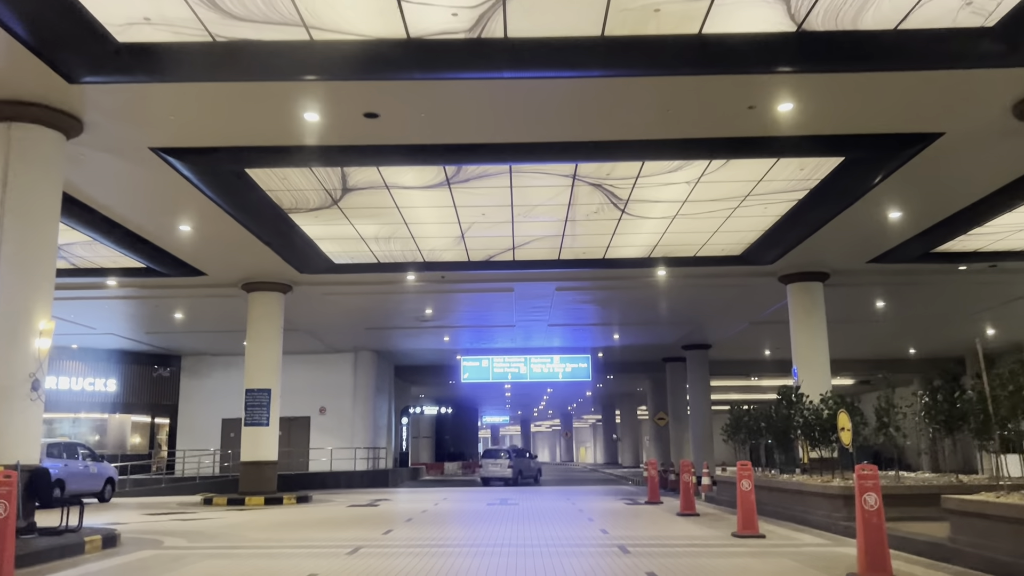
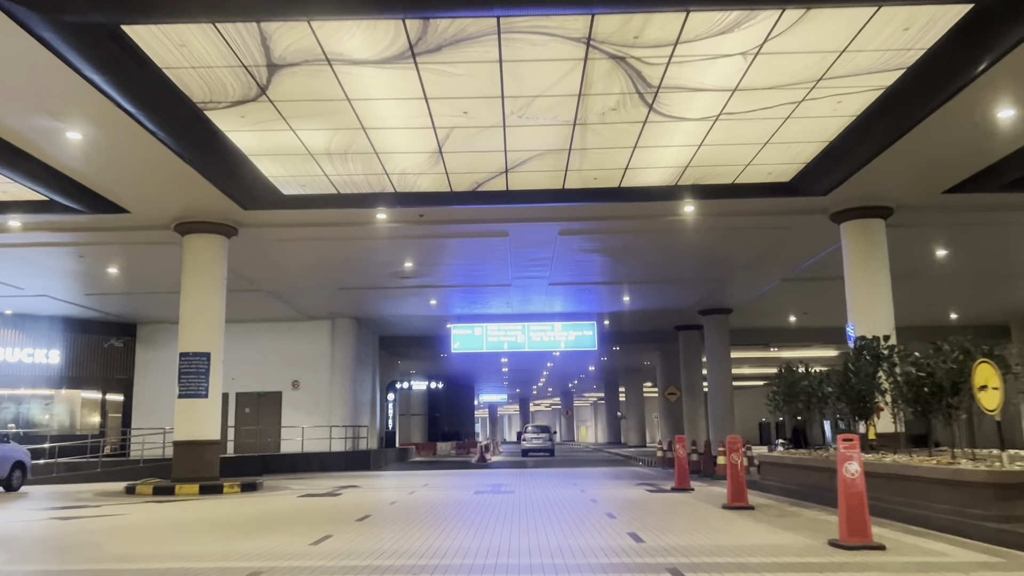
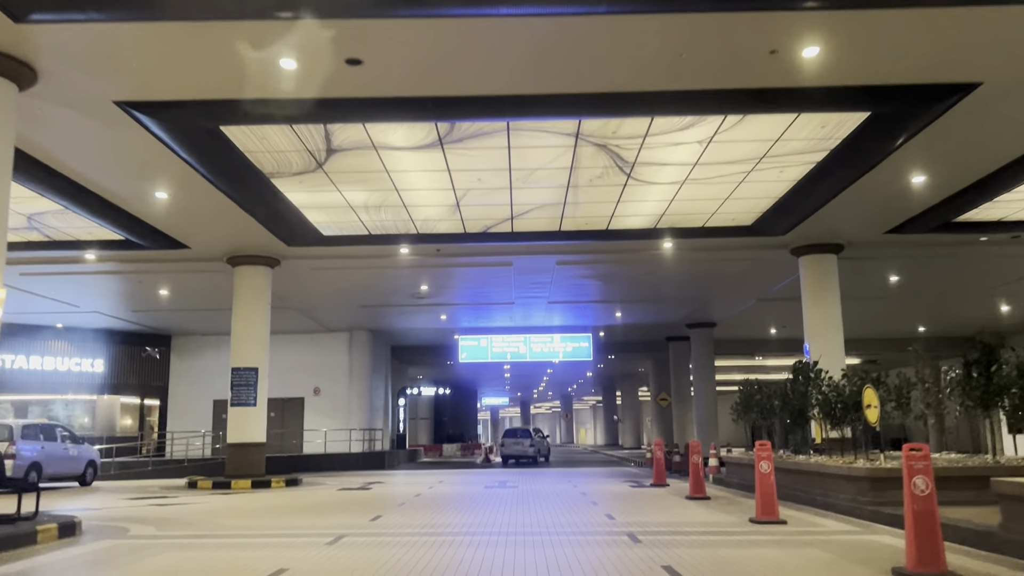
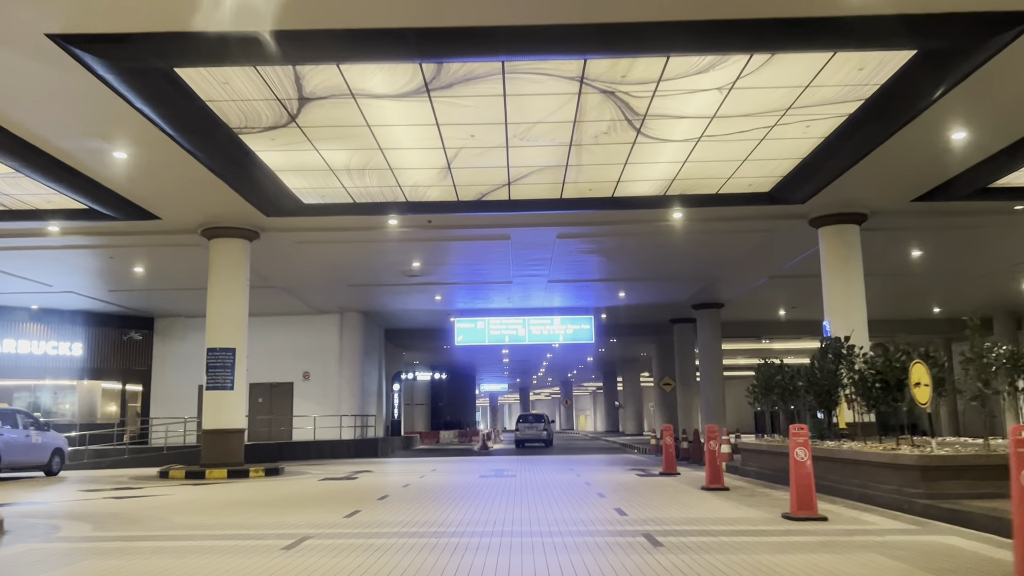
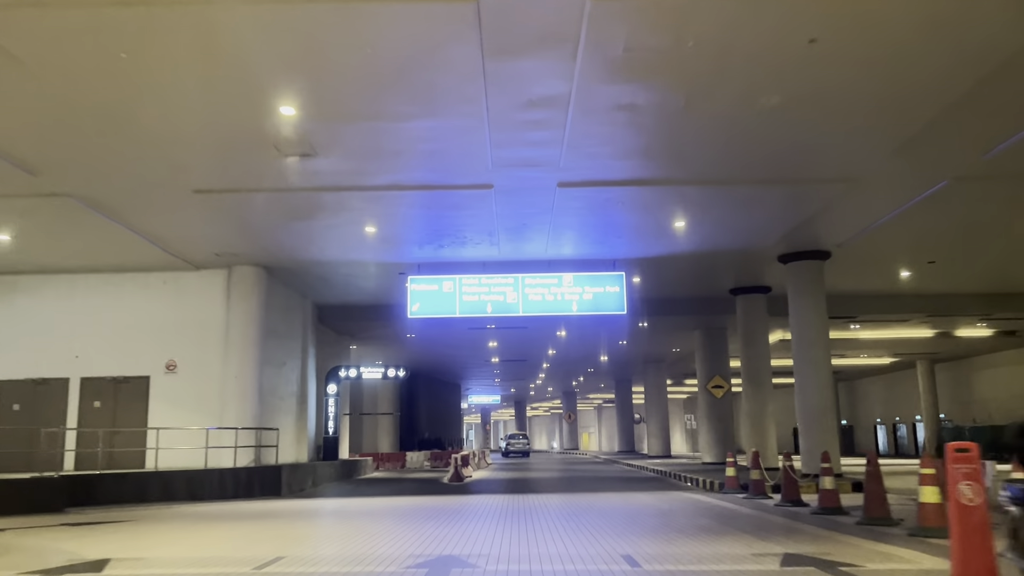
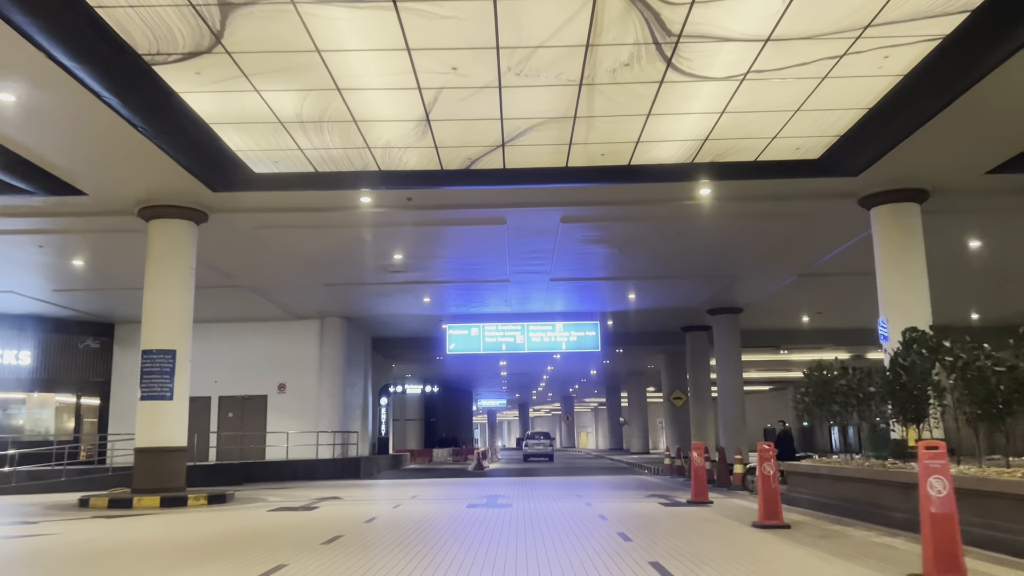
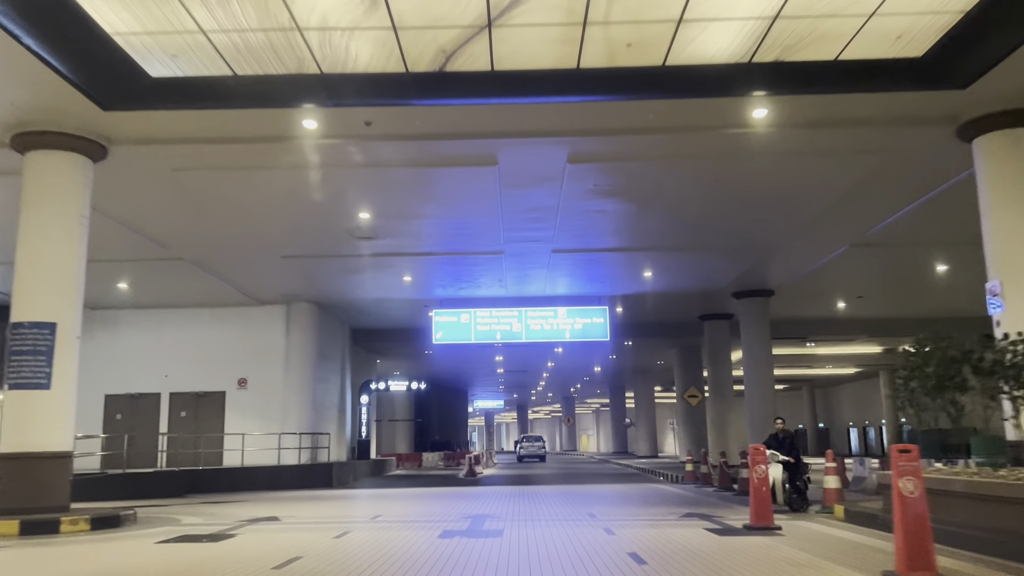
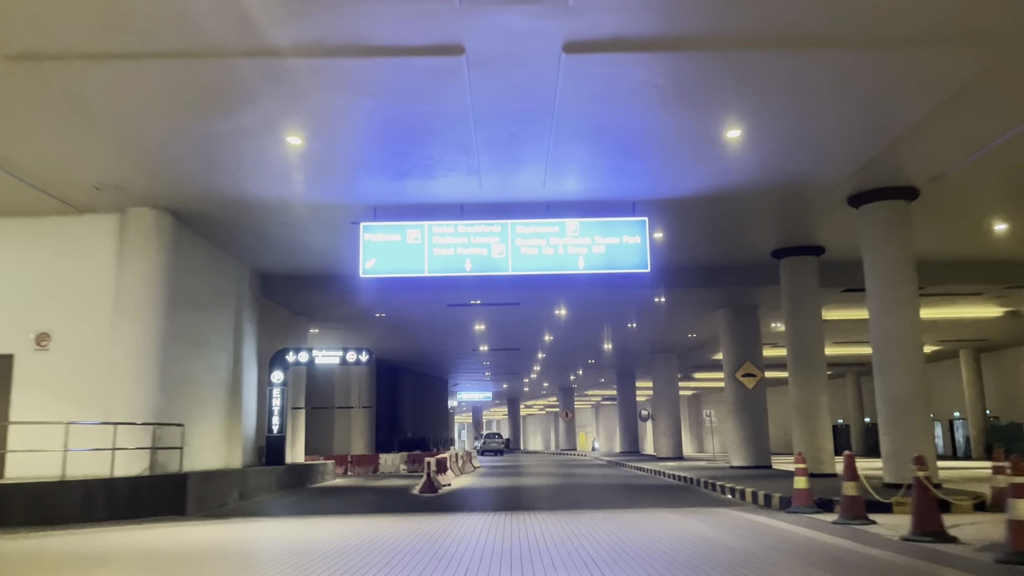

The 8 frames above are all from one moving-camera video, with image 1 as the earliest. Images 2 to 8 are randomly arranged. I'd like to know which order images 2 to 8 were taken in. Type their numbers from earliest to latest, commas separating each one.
3, 4, 2, 6, 7, 5, 8
